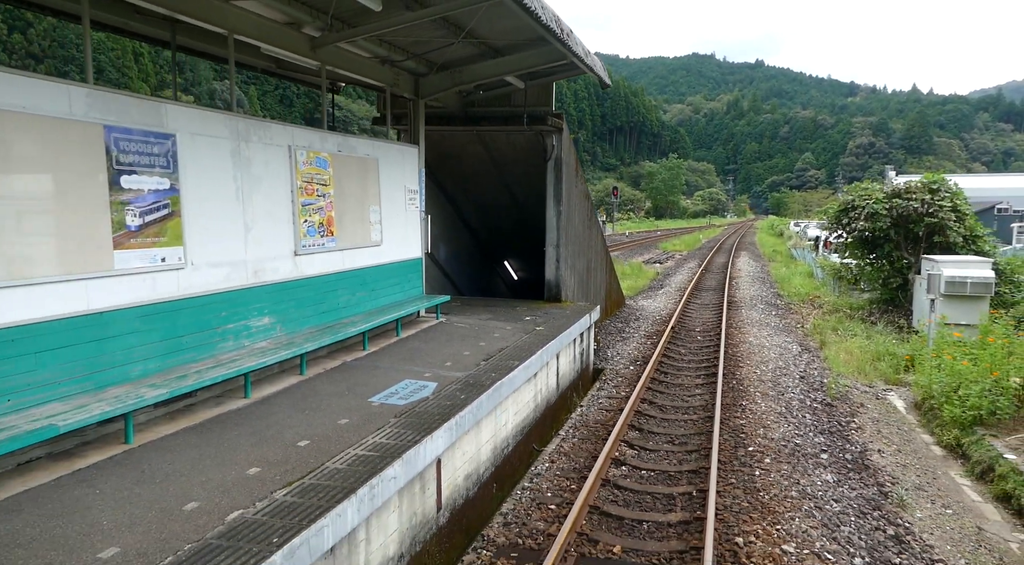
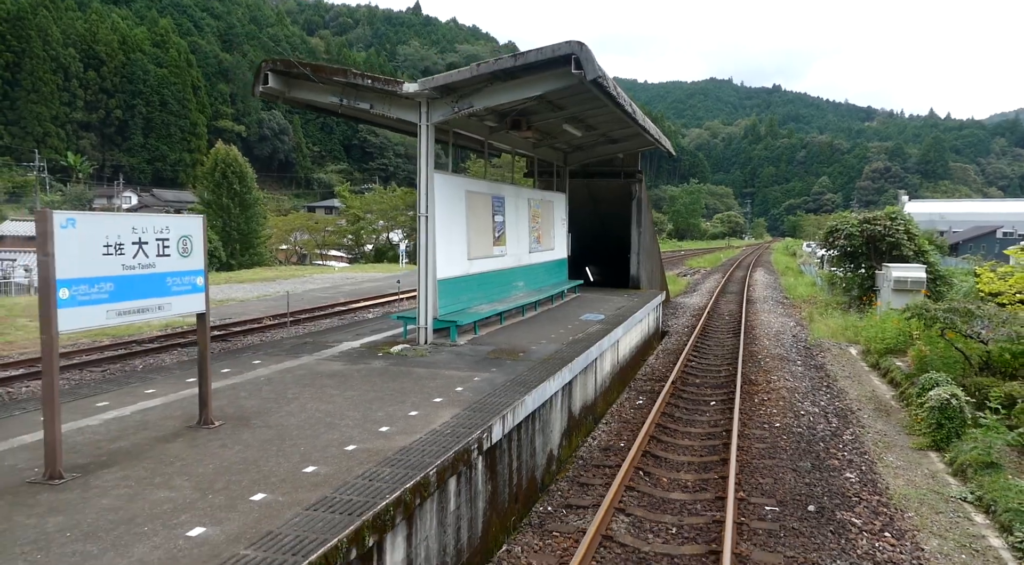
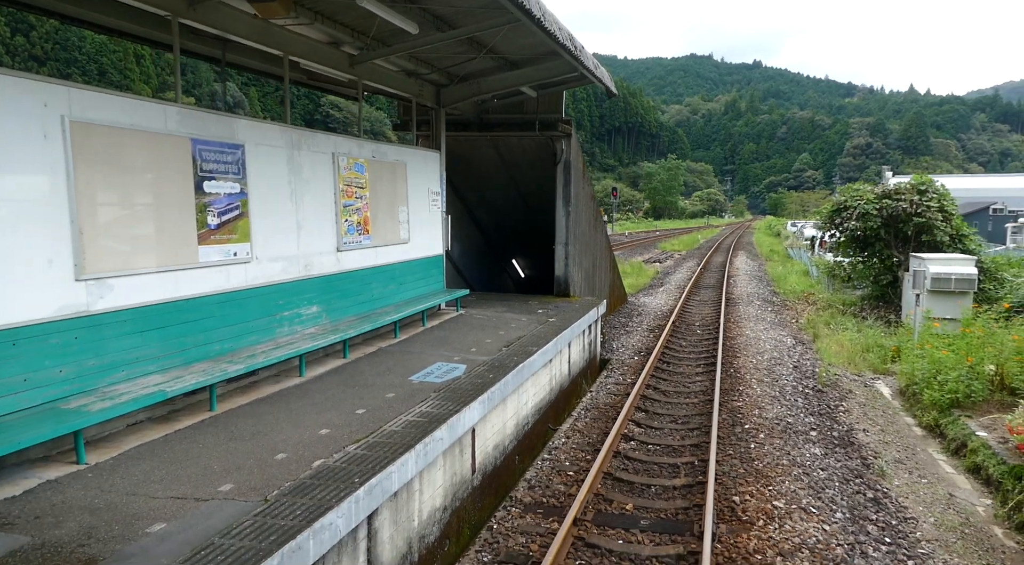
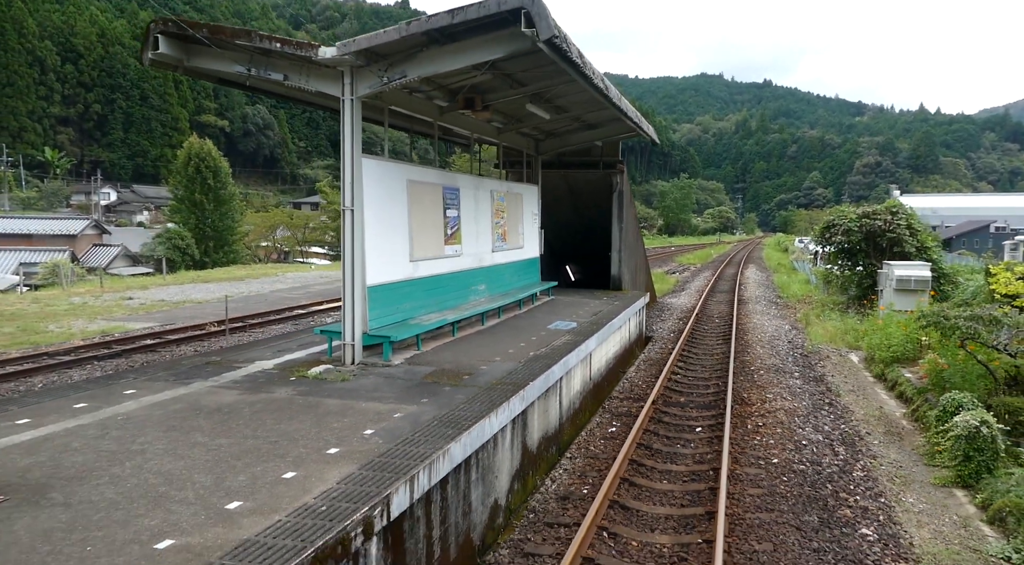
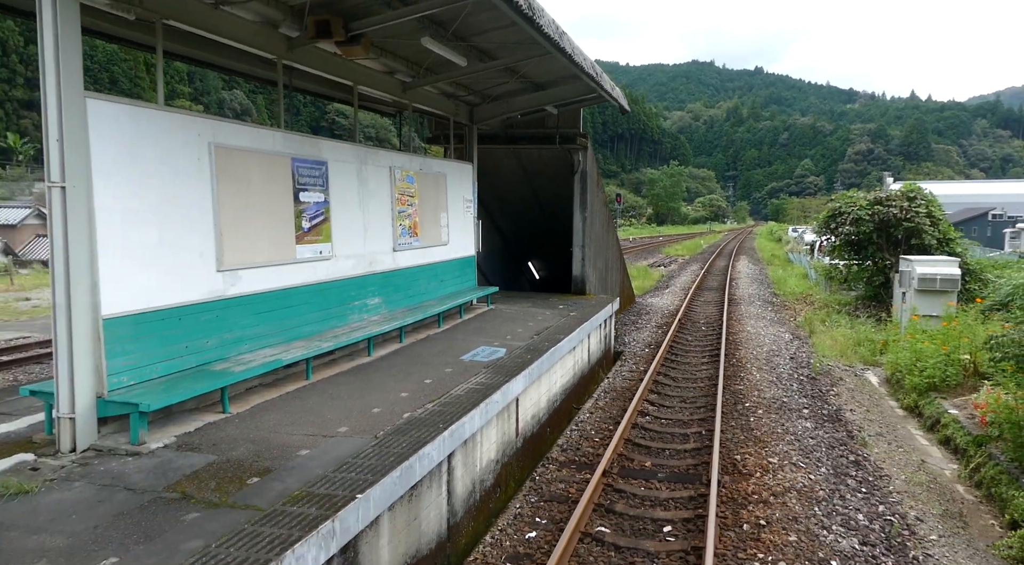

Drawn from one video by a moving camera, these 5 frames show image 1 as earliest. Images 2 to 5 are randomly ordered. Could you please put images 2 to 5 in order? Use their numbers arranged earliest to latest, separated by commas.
3, 5, 4, 2
